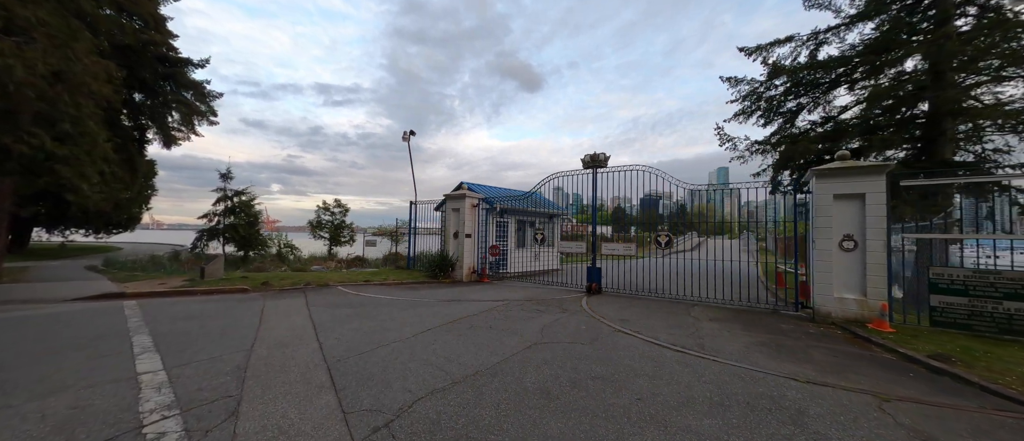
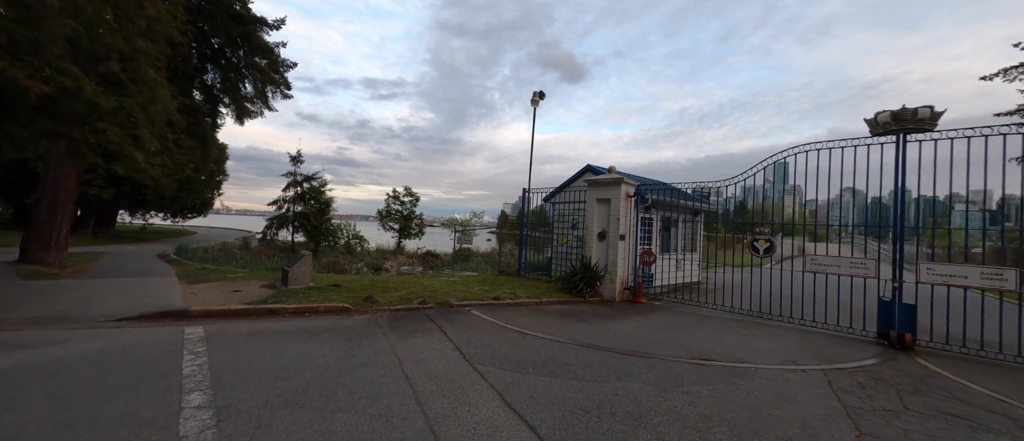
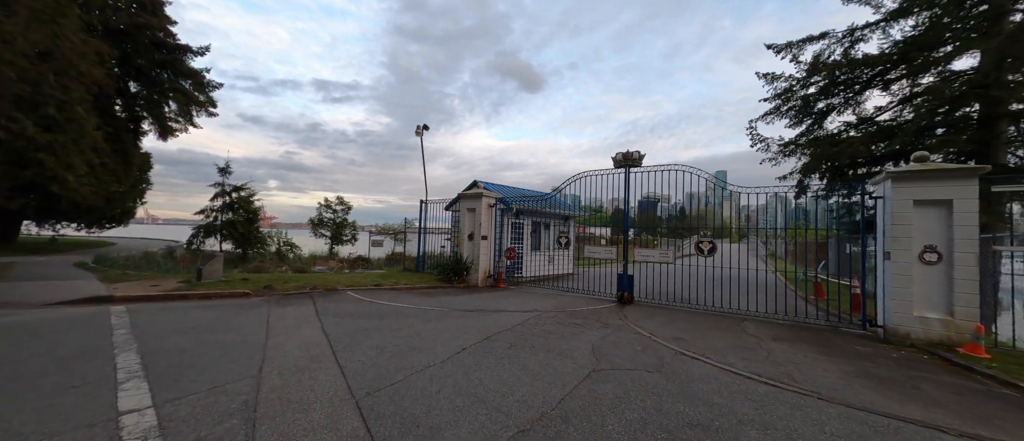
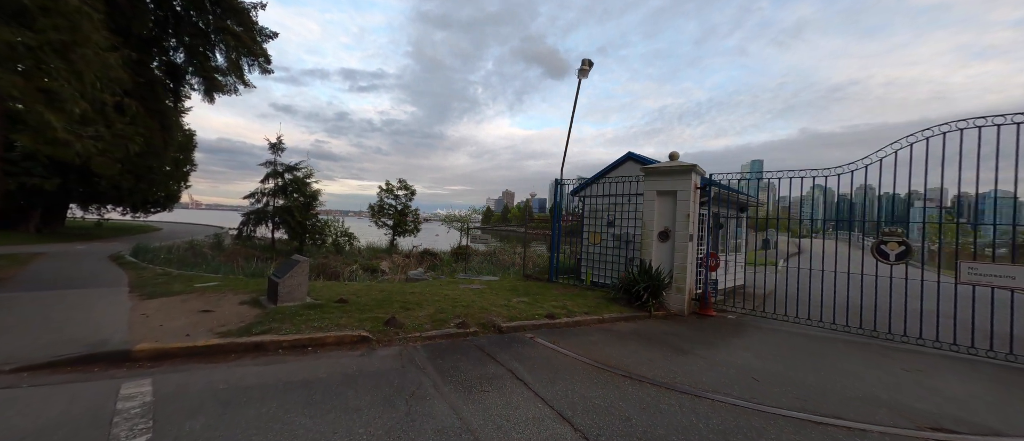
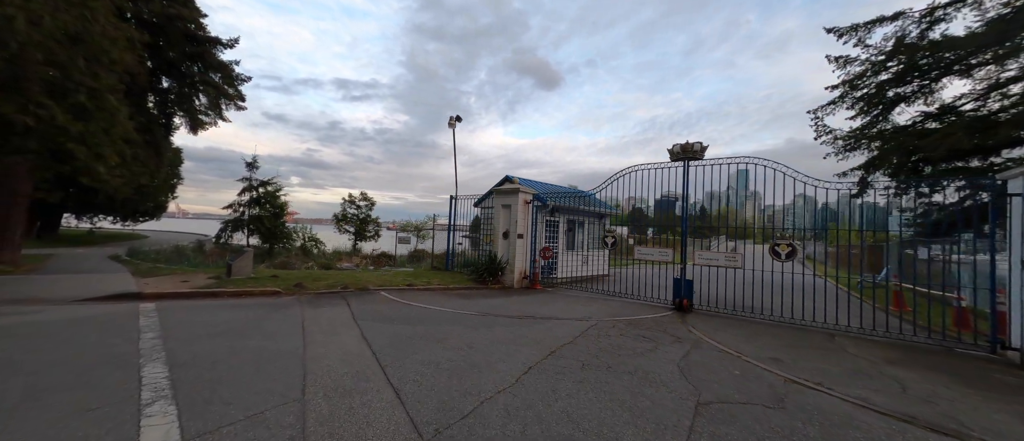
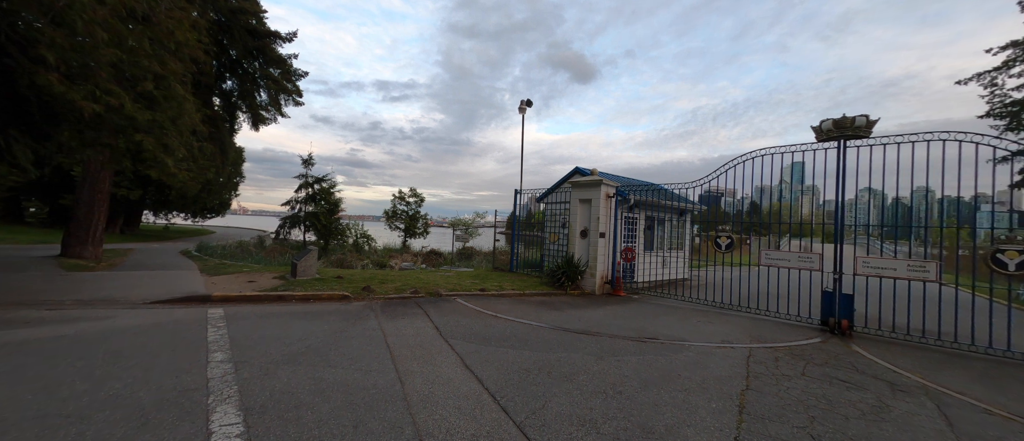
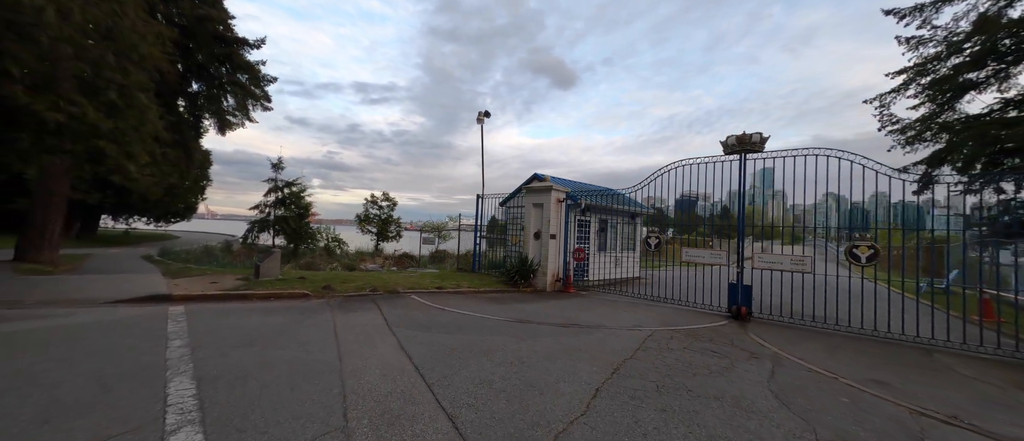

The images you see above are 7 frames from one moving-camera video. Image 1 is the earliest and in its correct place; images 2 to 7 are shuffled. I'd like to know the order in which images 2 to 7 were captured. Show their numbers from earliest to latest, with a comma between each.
3, 5, 7, 6, 2, 4
